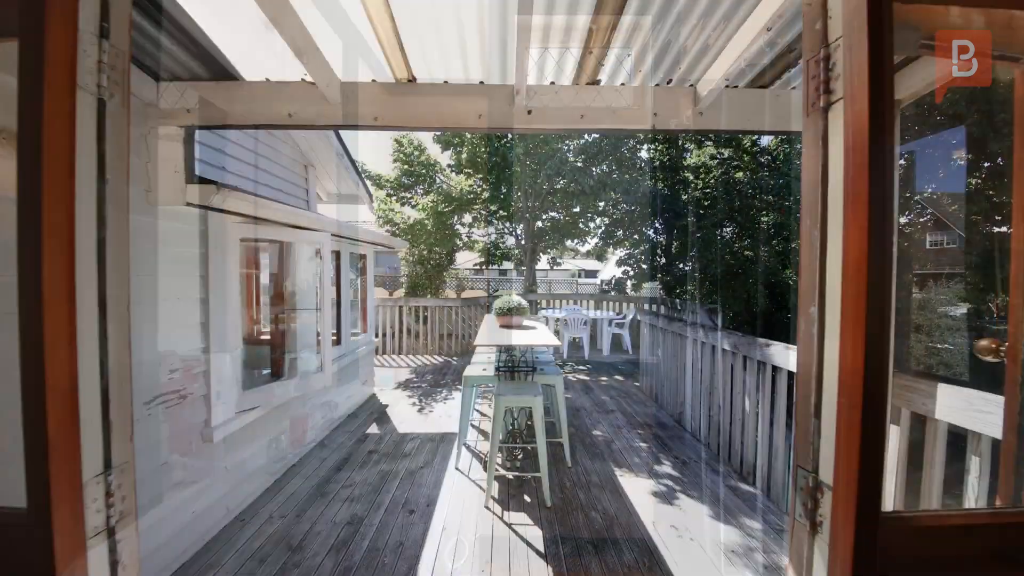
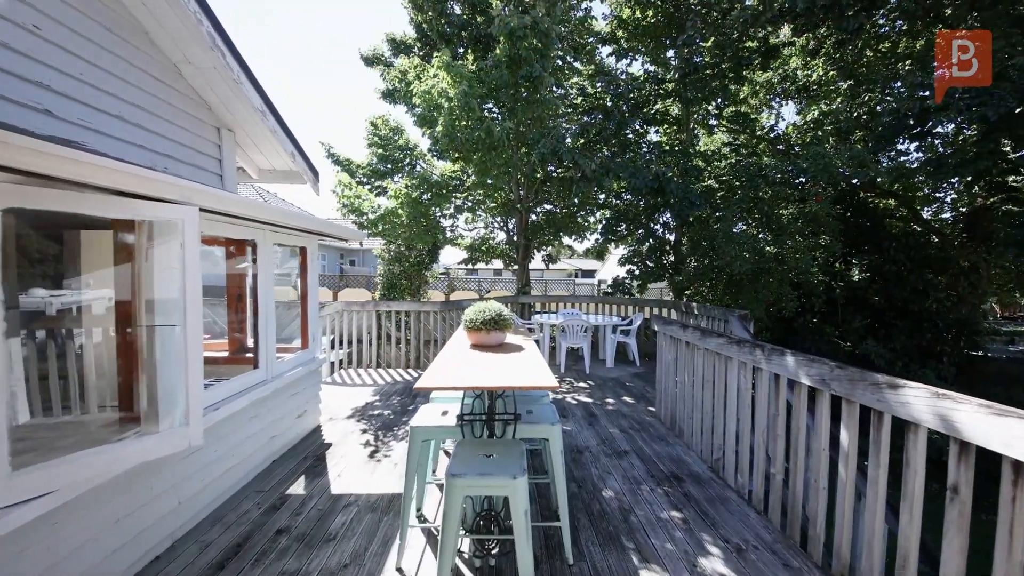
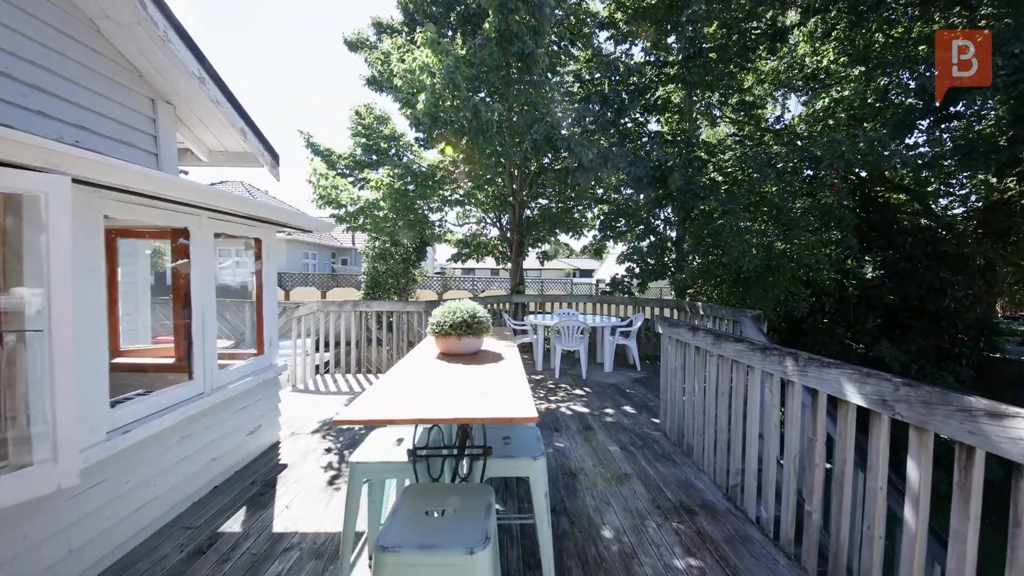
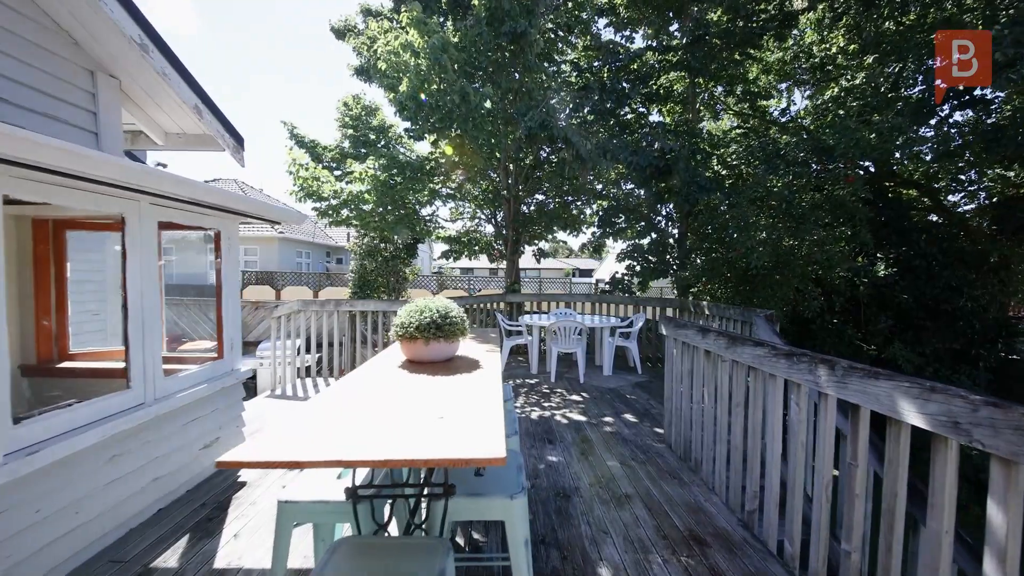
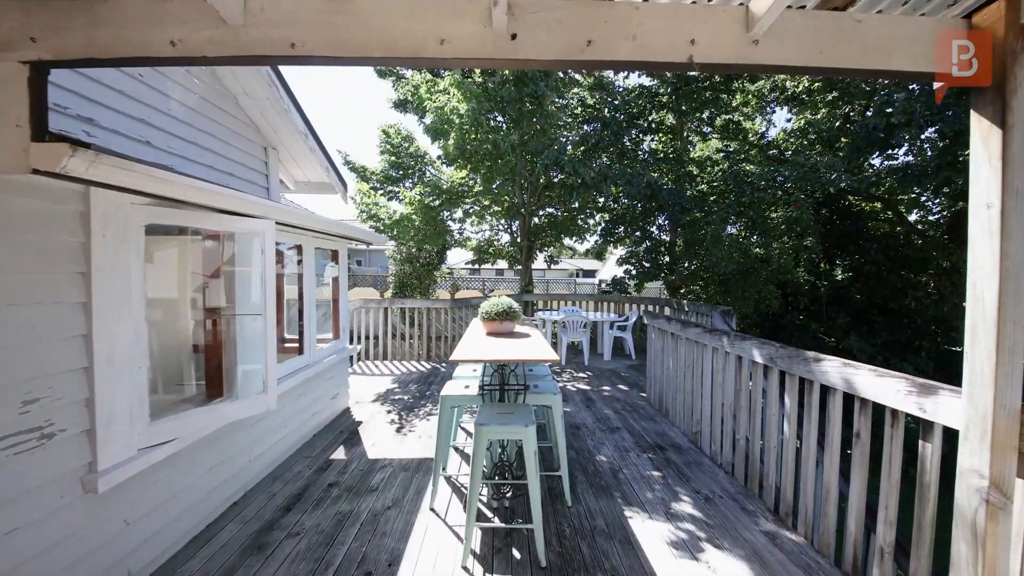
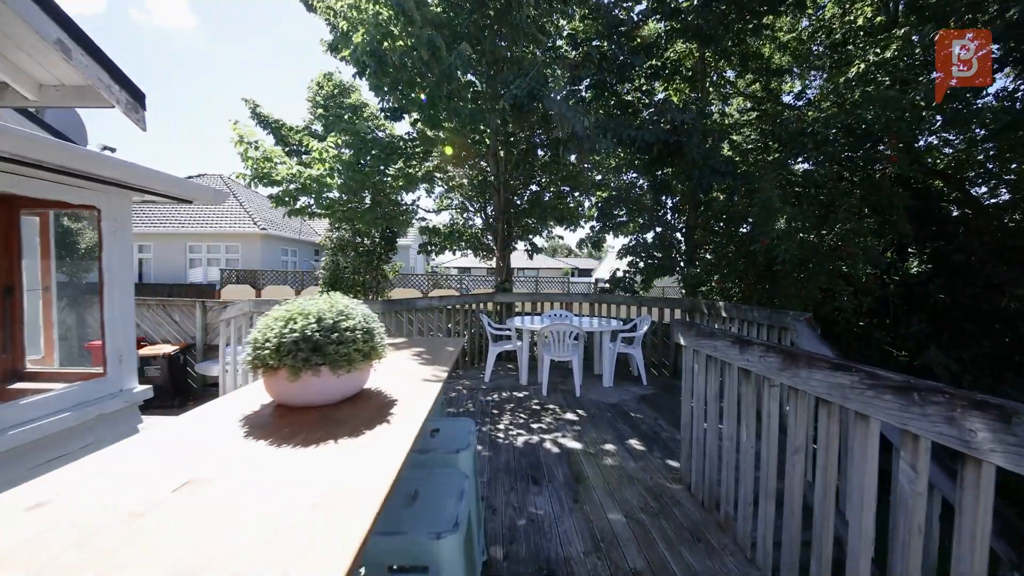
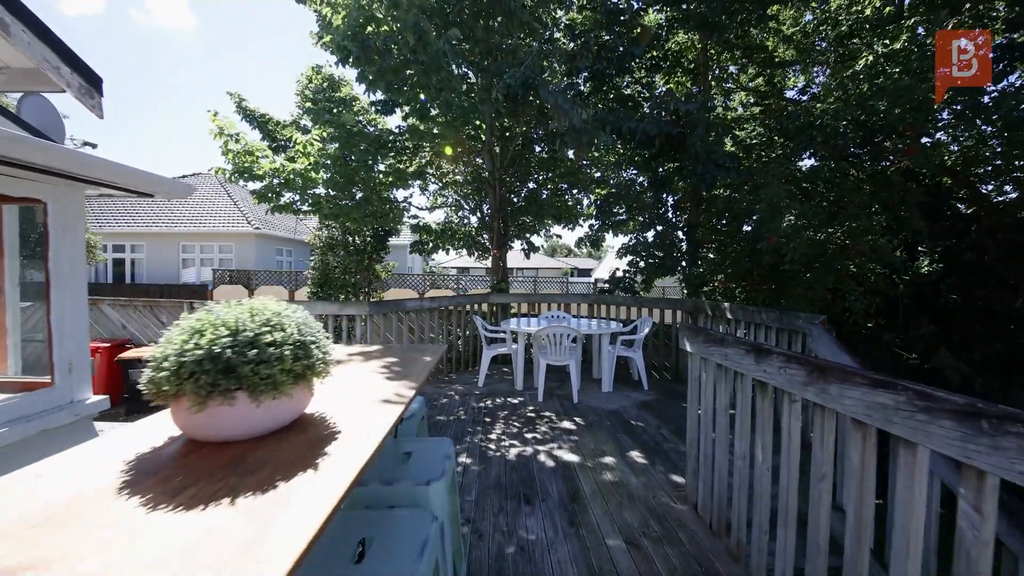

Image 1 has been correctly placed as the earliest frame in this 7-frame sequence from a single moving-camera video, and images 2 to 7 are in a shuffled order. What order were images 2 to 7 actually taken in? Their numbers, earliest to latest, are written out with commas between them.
5, 2, 3, 4, 6, 7
